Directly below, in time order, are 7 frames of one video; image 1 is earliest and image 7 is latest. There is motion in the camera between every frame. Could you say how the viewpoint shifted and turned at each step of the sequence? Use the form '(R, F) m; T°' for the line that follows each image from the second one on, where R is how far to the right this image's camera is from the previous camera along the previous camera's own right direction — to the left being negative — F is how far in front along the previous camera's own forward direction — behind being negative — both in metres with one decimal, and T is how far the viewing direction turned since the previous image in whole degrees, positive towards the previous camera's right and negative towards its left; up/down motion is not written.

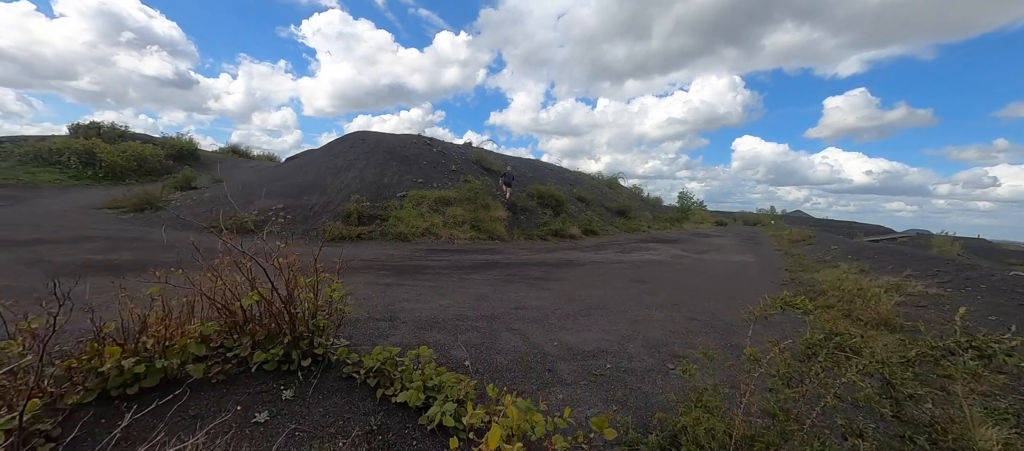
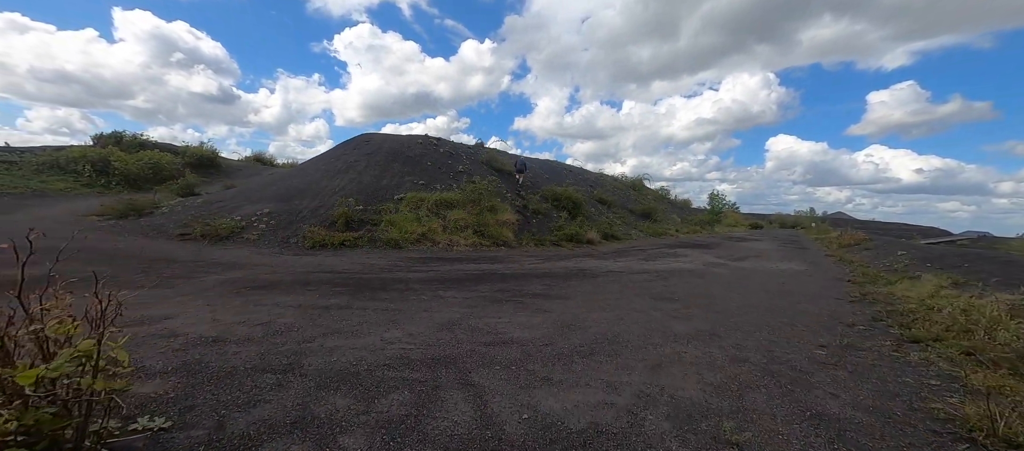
(+0.5, +1.3) m; -4°
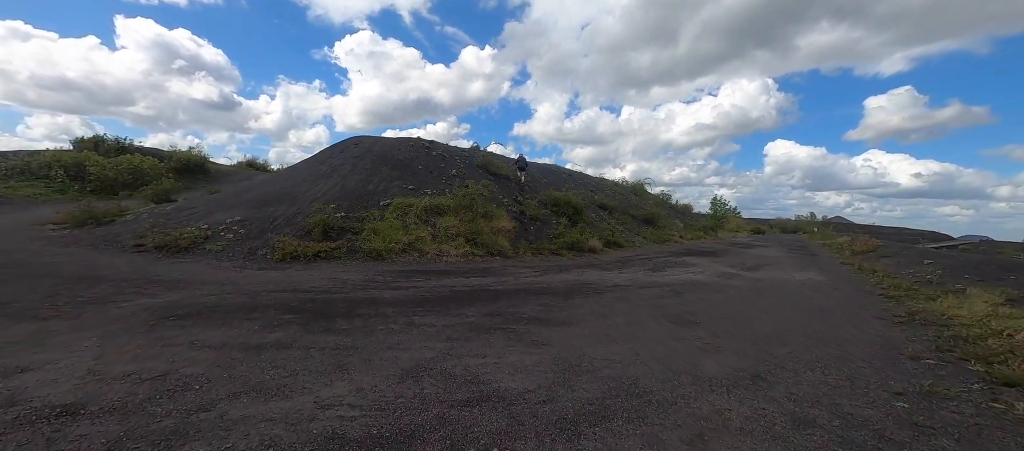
(+0.1, +0.9) m; 0°
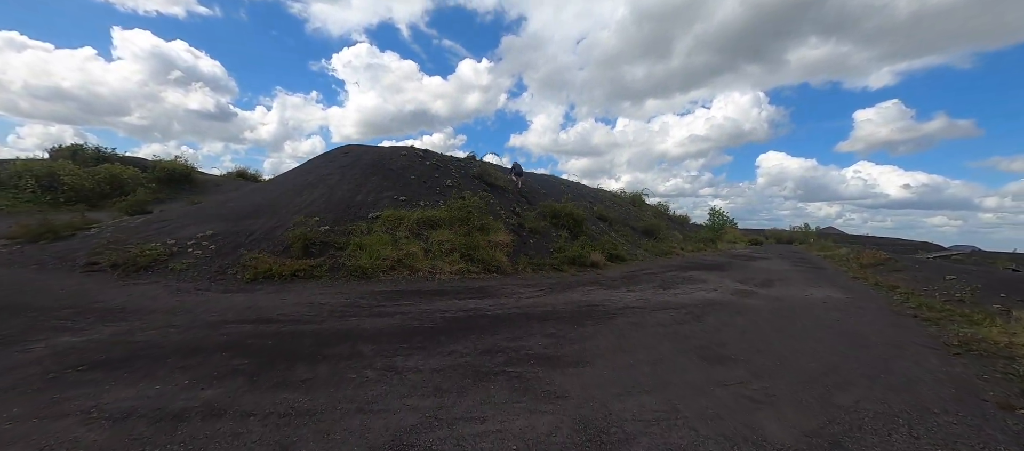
(-0.1, +0.7) m; +1°
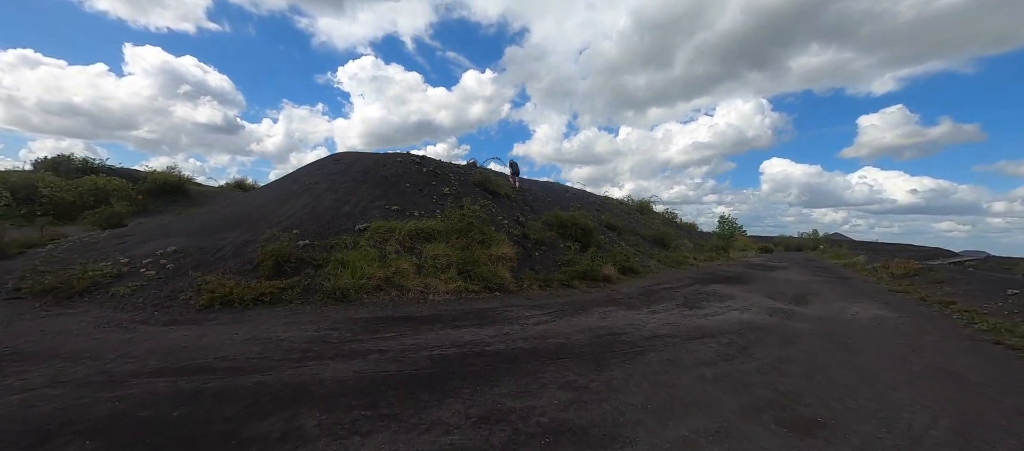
(0.0, +1.1) m; -1°
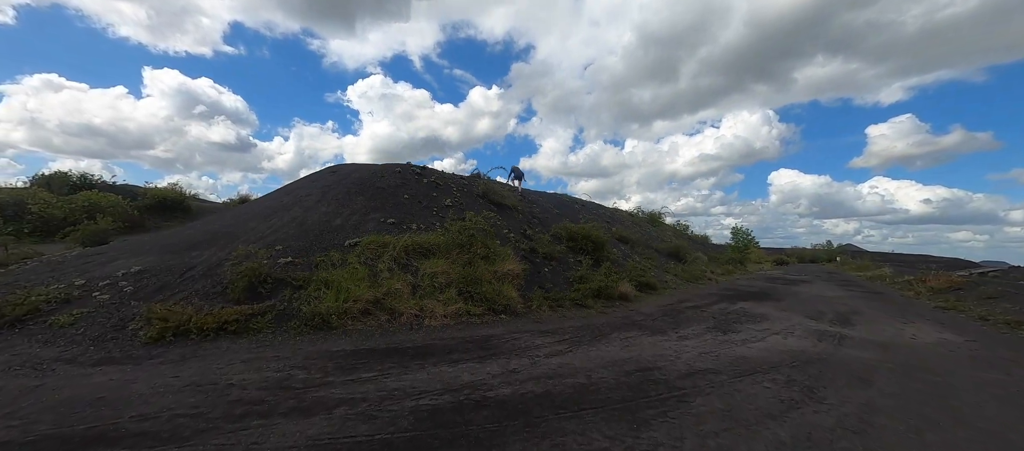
(0.0, +0.9) m; -1°
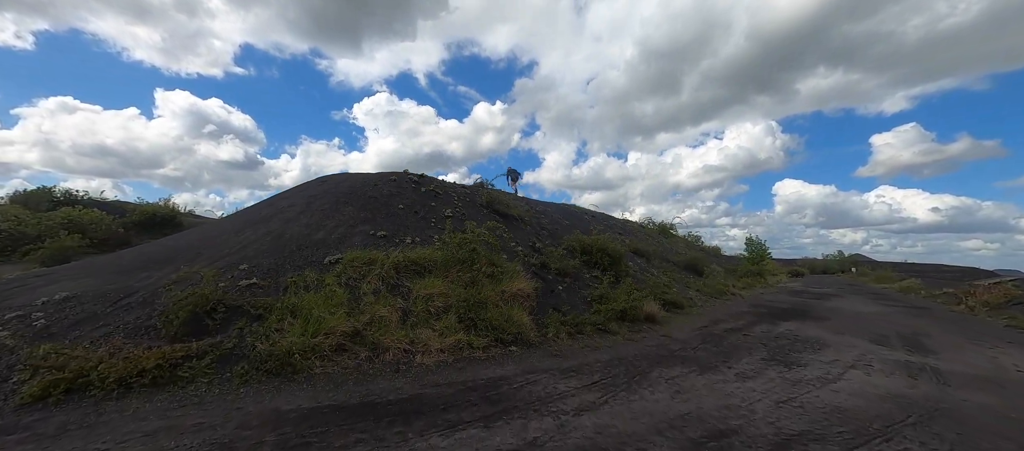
(-0.1, +1.3) m; -1°
